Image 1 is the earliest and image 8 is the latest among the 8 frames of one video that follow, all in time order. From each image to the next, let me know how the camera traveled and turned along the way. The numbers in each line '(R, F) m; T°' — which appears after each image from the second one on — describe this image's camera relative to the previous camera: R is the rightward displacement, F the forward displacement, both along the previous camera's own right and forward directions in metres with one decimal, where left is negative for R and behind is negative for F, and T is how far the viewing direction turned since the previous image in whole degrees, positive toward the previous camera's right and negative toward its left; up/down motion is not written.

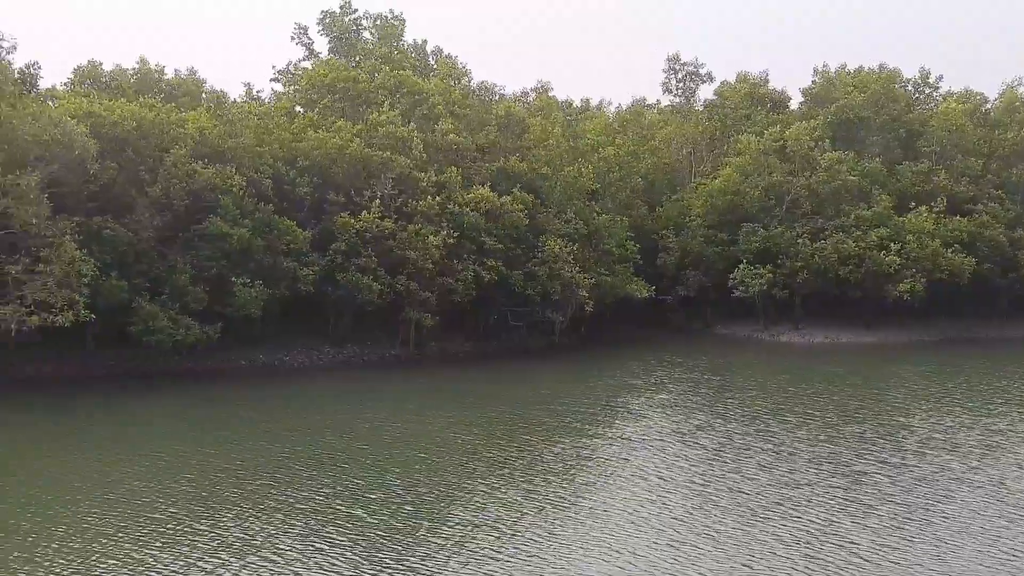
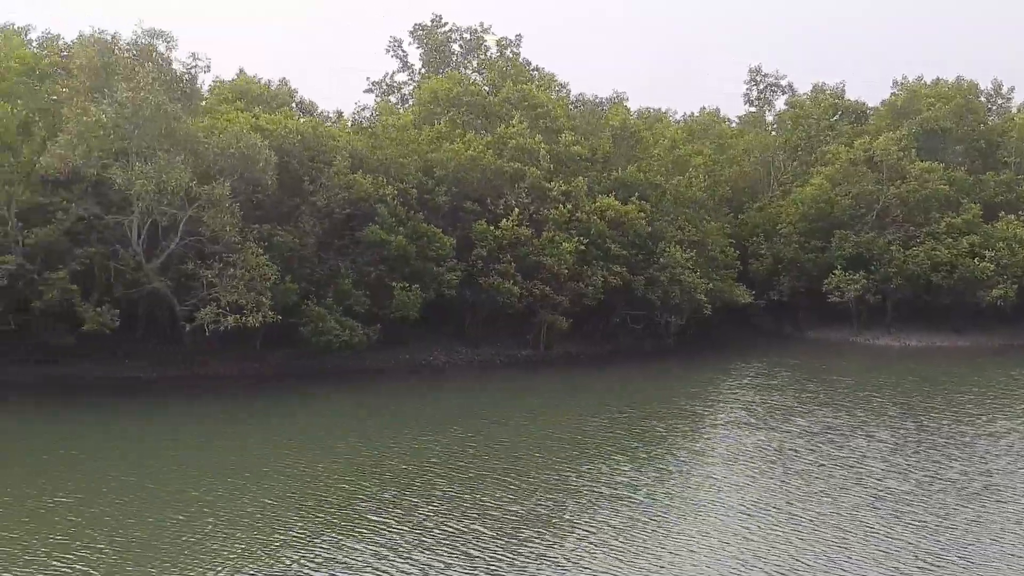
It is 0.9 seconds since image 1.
(-3.4, -1.8) m; -1°
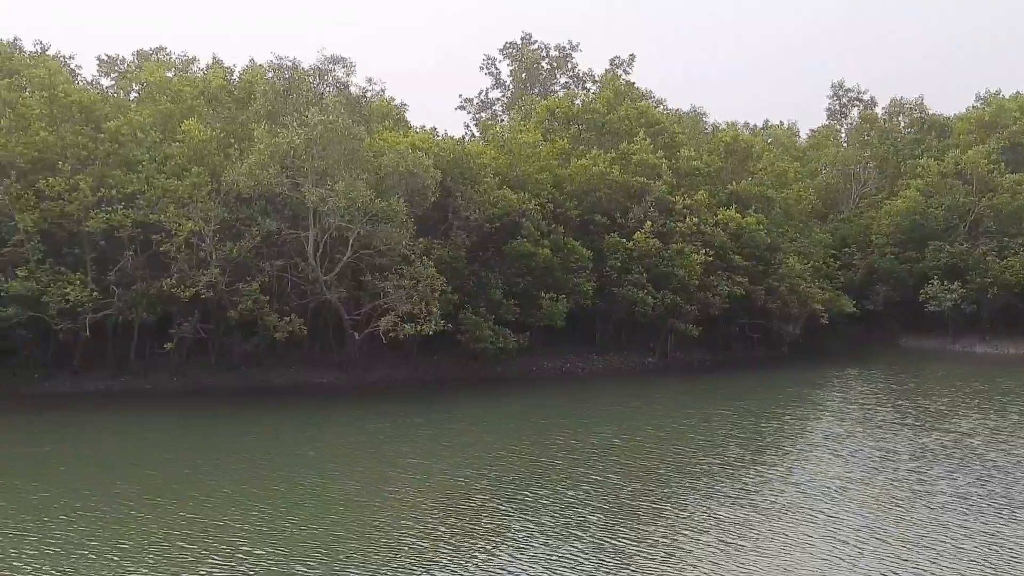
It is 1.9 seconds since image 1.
(-3.4, -1.7) m; -1°
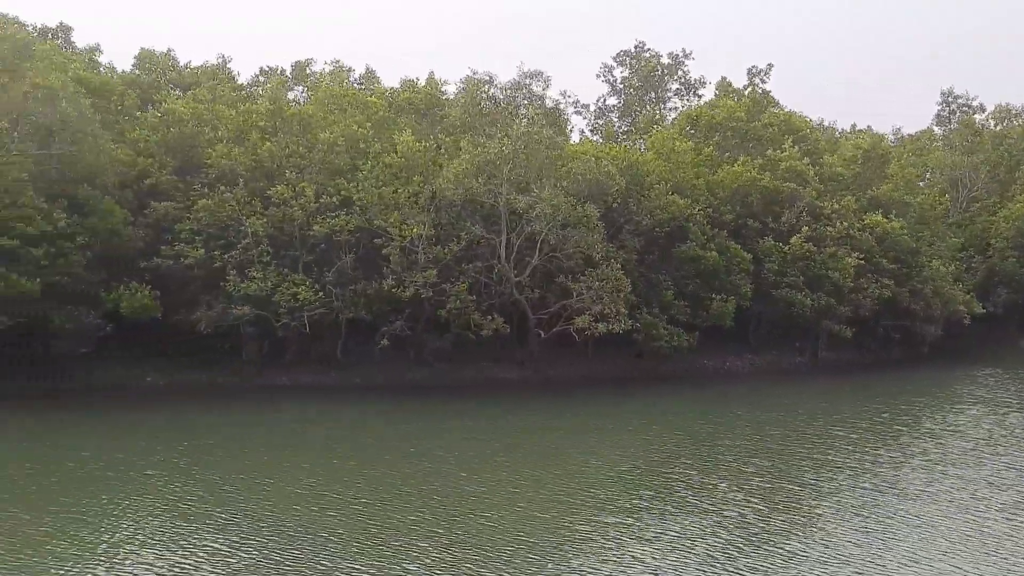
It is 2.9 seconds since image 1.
(-3.9, -1.9) m; -2°
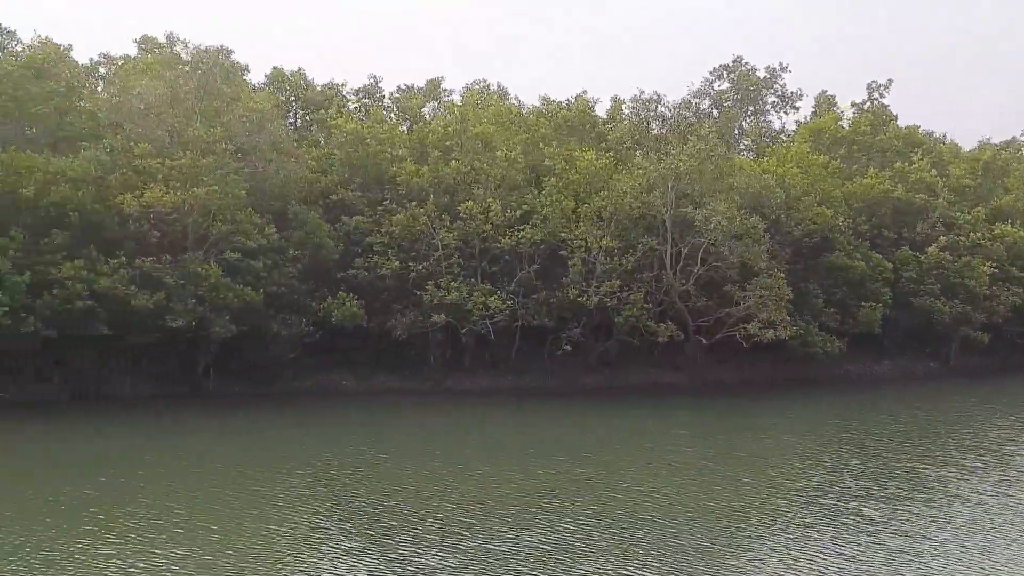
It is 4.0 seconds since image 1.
(-3.9, -1.8) m; -2°
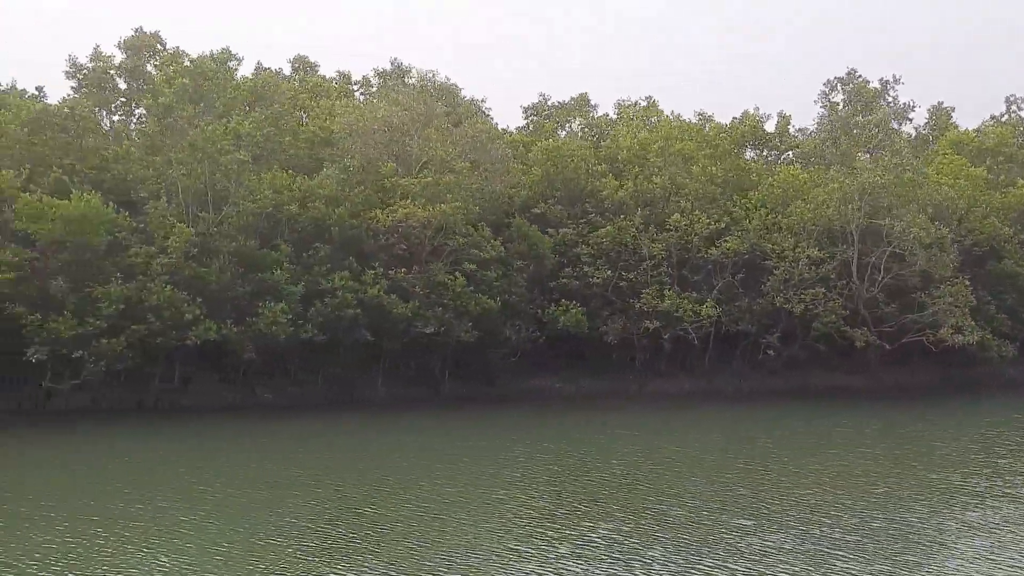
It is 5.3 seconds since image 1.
(-4.9, -2.1) m; -2°
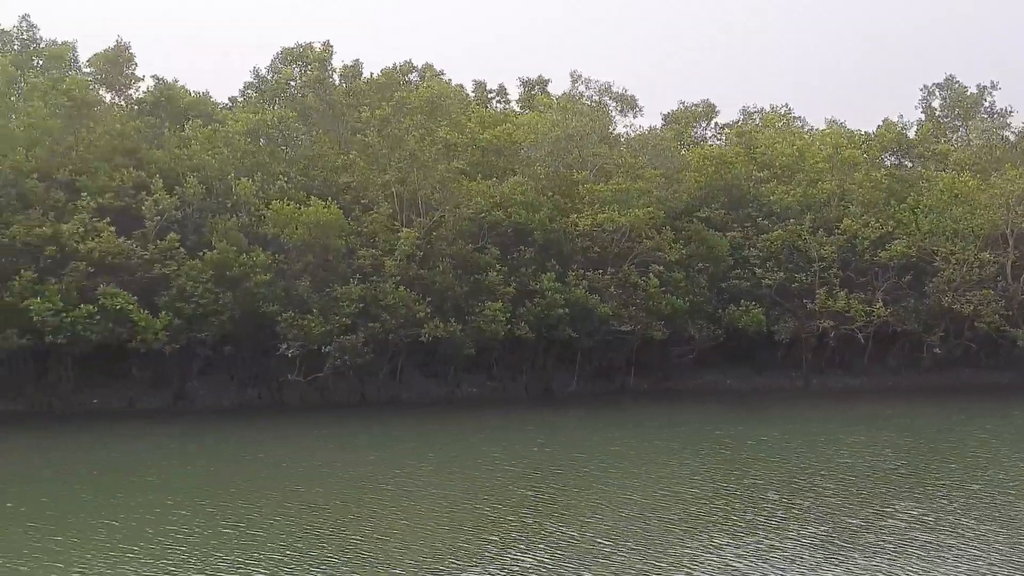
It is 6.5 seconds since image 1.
(-4.4, -1.8) m; -1°
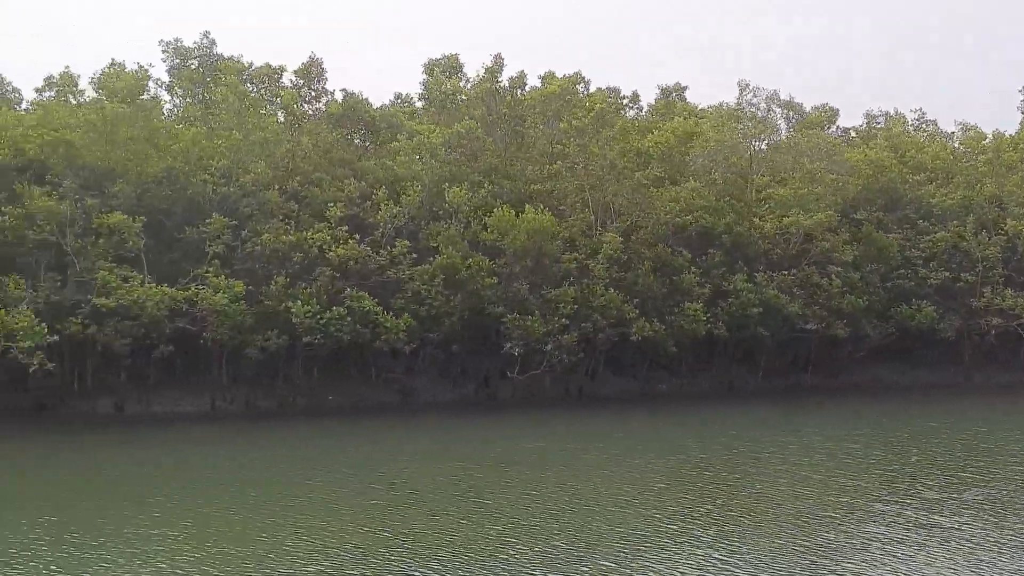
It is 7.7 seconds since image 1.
(-4.4, -1.6) m; -2°
